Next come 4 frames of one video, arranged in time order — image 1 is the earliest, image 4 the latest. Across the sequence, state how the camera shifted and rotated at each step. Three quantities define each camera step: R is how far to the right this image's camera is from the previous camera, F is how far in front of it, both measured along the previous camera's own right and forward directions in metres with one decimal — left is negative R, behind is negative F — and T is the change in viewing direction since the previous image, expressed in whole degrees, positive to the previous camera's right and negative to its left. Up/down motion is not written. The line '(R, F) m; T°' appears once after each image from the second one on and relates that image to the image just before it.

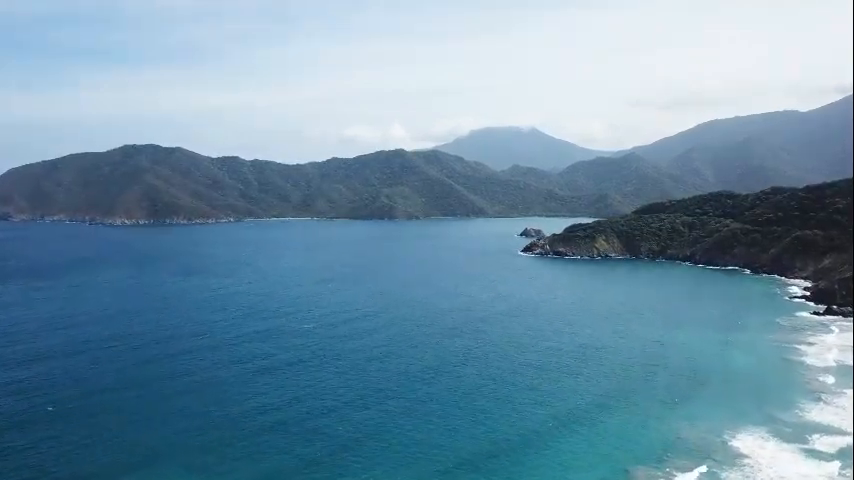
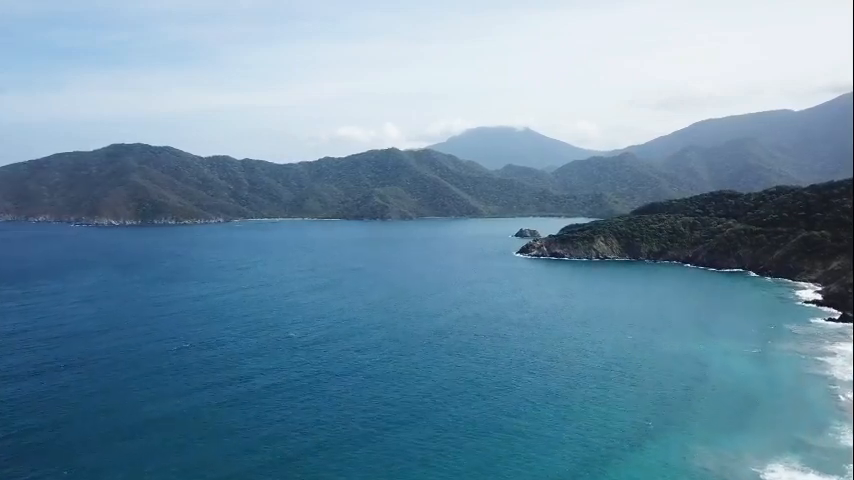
(0.0, +1.5) m; +1°
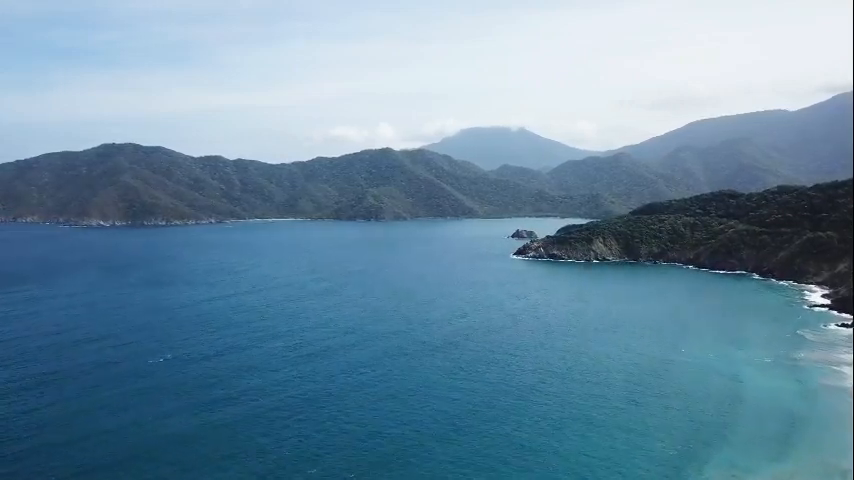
(0.0, +1.1) m; +1°
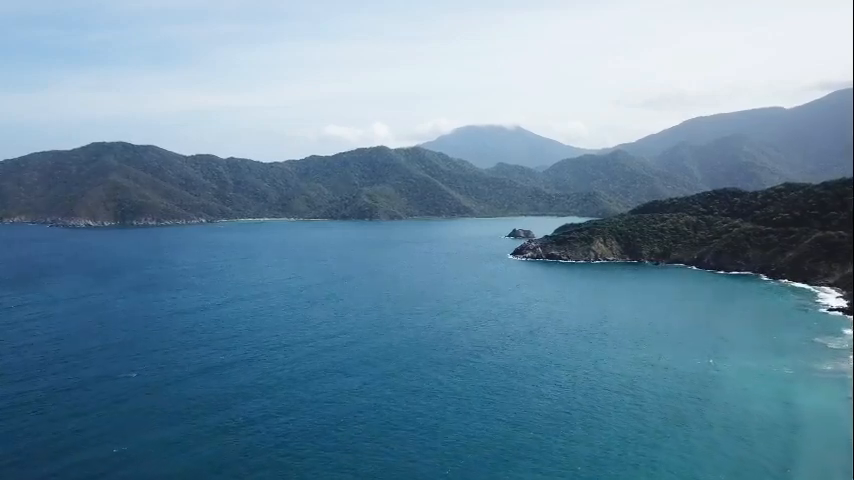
(+0.1, +1.4) m; 0°
